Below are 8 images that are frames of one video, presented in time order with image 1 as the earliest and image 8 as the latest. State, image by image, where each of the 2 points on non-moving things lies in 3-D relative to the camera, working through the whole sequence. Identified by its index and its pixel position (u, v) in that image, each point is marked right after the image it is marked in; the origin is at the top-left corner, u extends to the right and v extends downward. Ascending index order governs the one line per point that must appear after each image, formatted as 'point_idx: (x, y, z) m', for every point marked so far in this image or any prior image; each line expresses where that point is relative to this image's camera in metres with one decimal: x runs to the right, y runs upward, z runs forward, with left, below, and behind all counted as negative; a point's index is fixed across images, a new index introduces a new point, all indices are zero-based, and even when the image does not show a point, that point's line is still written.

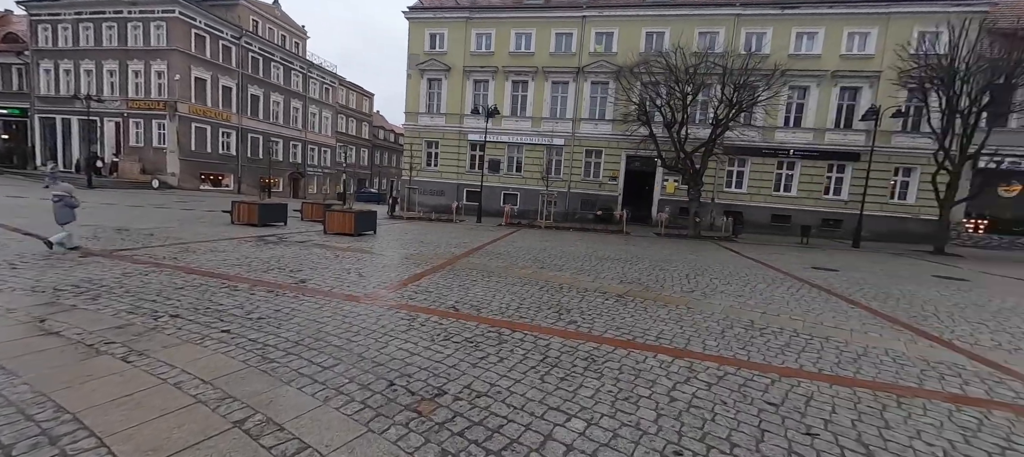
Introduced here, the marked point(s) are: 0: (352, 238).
0: (-5.3, -0.3, +12.5) m
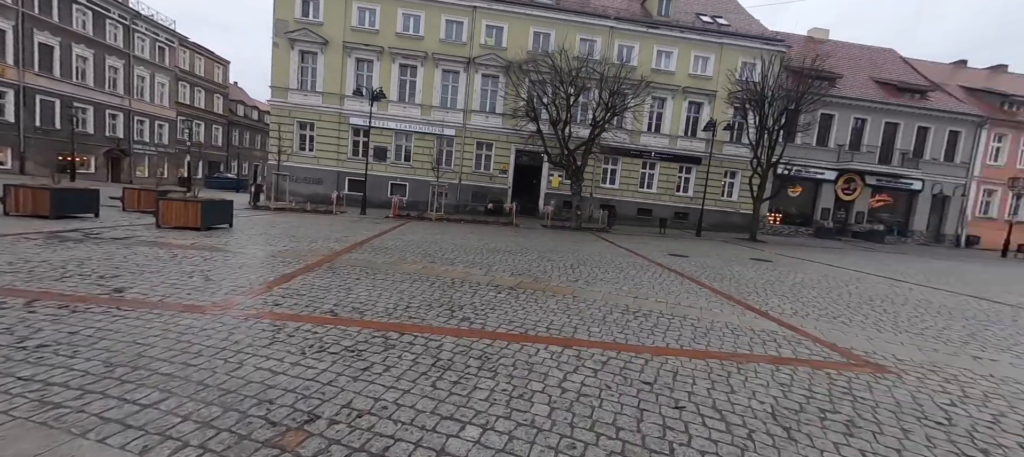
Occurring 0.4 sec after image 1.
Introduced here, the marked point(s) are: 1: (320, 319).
0: (-8.5, -0.1, +10.4) m
1: (-2.3, -1.1, +4.6) m
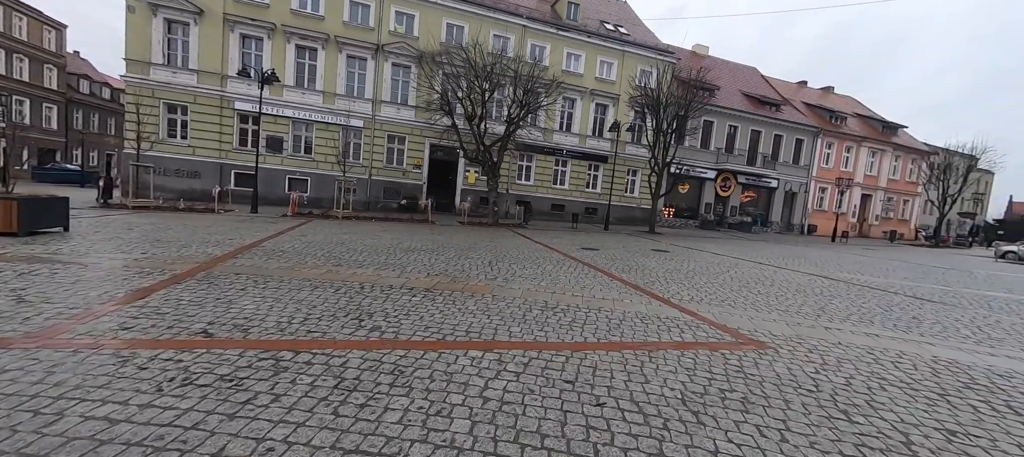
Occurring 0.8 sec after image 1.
0: (-10.5, -0.2, +8.1) m
1: (-3.1, -1.1, +3.7) m
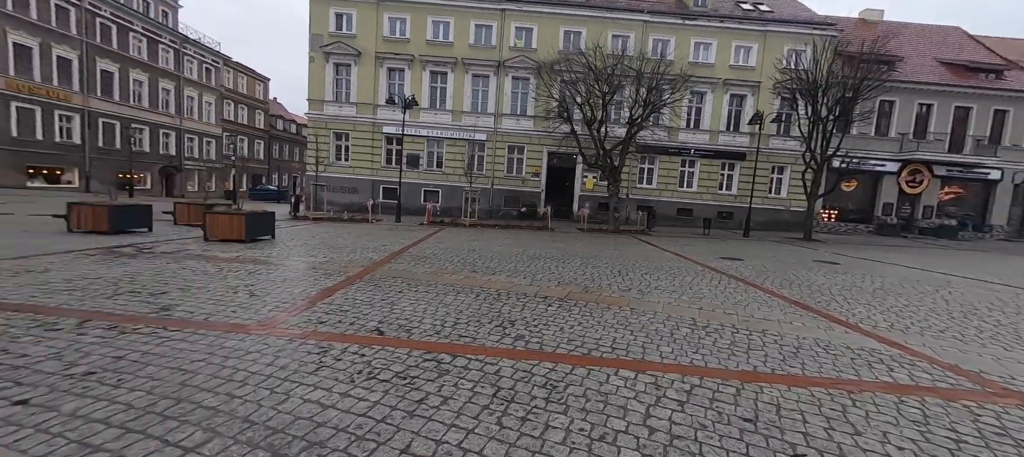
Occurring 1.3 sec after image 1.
0: (-7.4, -0.5, +10.6) m
1: (-1.6, -1.2, +4.3) m
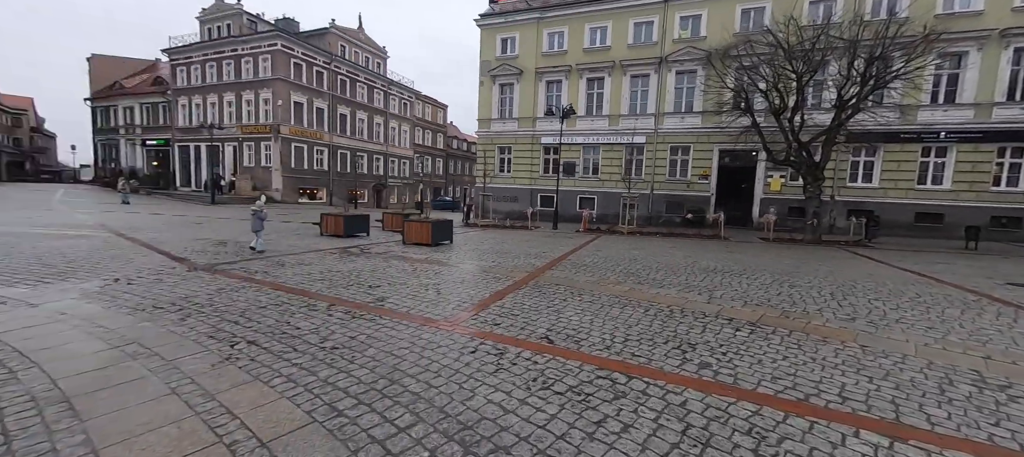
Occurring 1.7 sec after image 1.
0: (-2.7, -0.7, +12.3) m
1: (+0.3, -1.3, +4.3) m
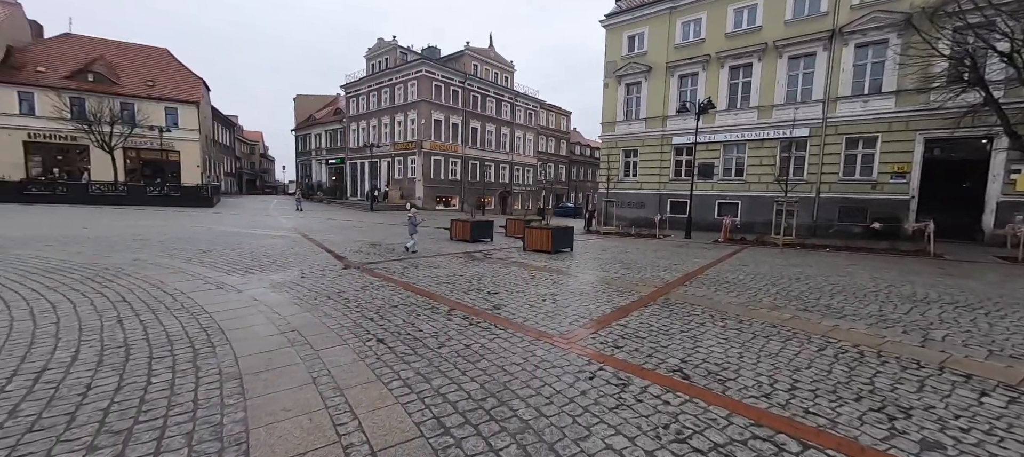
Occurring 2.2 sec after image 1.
0: (+1.2, -0.9, +12.2) m
1: (+1.5, -1.4, +3.6) m
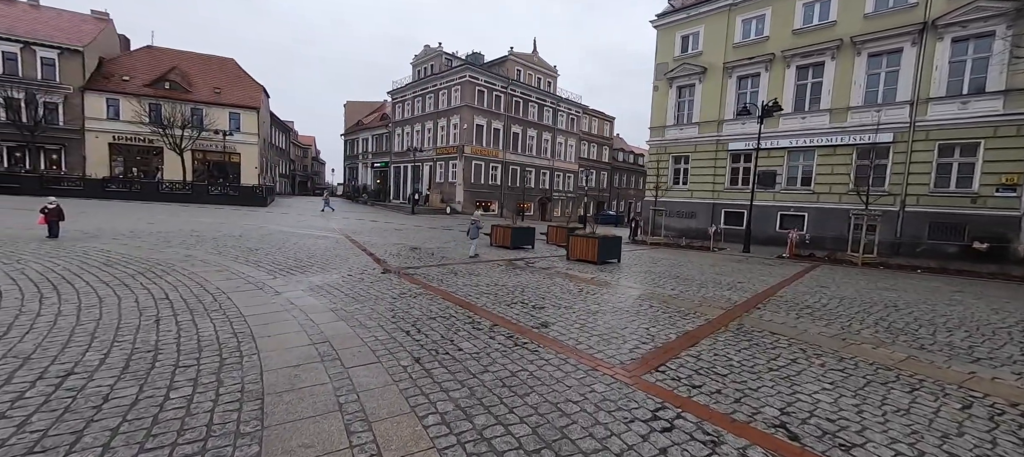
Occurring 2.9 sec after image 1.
0: (+2.4, -1.1, +11.3) m
1: (+1.9, -1.6, +2.8) m
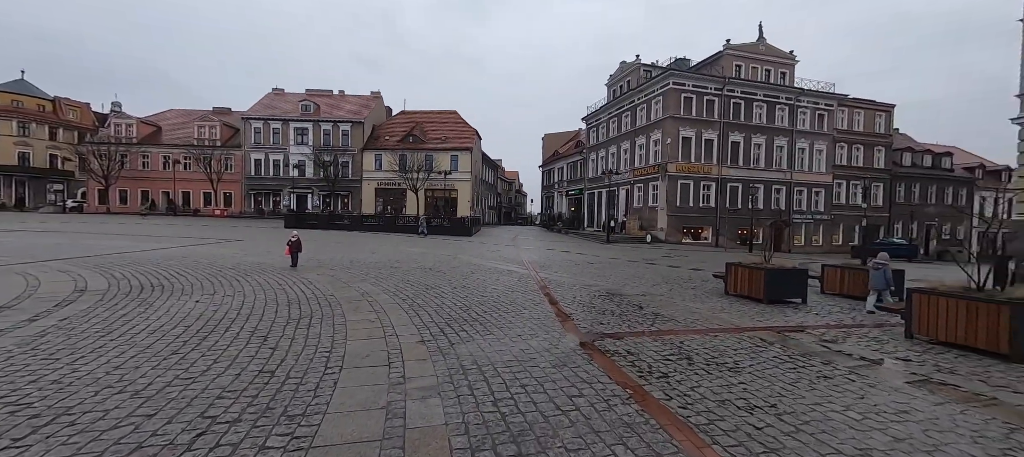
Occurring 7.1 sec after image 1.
0: (+6.7, -1.9, +5.1) m
1: (+2.2, -1.7, -2.2) m
